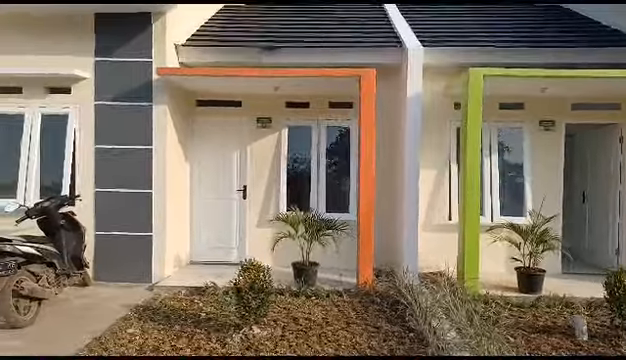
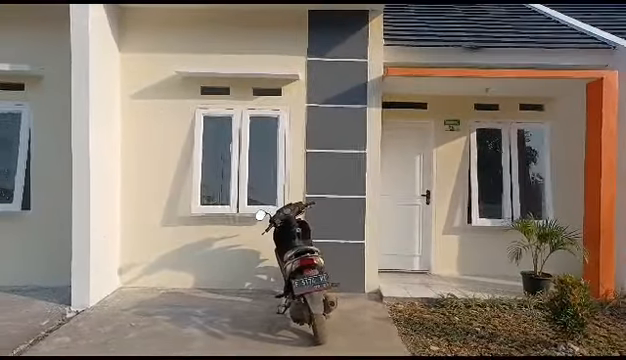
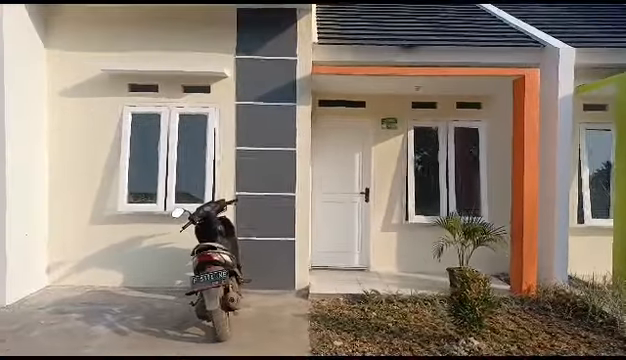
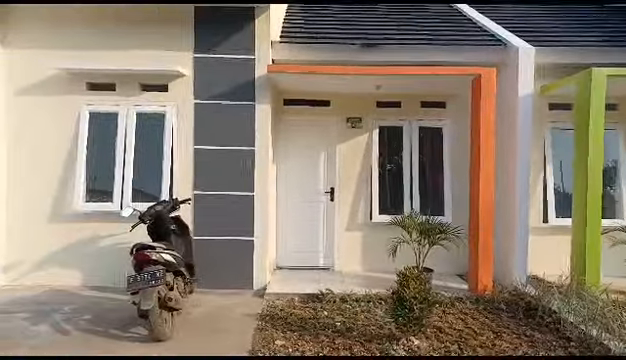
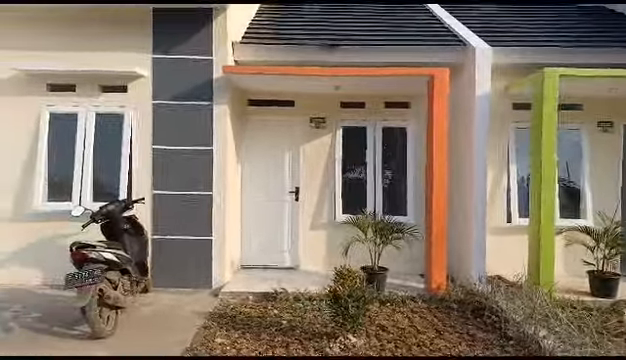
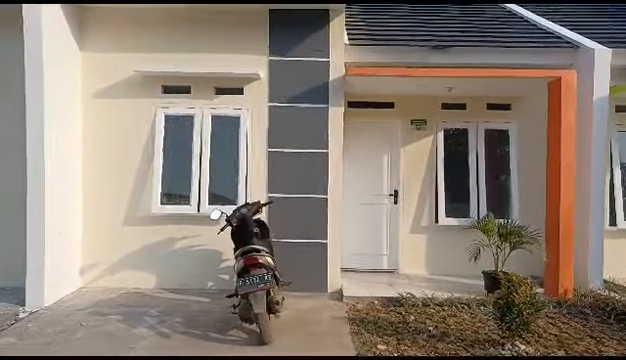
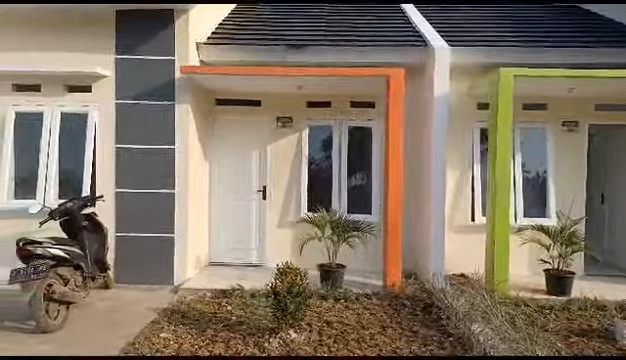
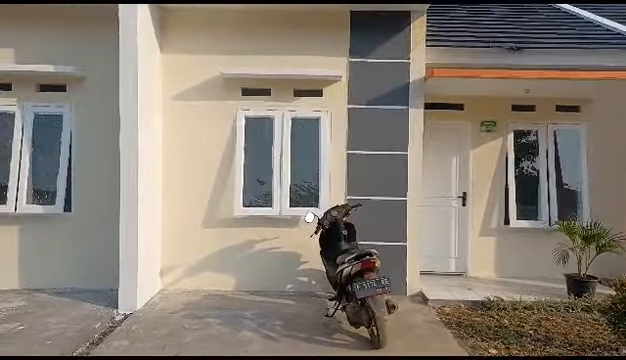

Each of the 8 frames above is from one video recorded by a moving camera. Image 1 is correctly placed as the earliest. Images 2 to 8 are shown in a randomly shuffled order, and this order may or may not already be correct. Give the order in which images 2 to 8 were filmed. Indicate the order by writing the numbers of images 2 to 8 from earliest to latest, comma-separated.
7, 5, 4, 3, 6, 2, 8
